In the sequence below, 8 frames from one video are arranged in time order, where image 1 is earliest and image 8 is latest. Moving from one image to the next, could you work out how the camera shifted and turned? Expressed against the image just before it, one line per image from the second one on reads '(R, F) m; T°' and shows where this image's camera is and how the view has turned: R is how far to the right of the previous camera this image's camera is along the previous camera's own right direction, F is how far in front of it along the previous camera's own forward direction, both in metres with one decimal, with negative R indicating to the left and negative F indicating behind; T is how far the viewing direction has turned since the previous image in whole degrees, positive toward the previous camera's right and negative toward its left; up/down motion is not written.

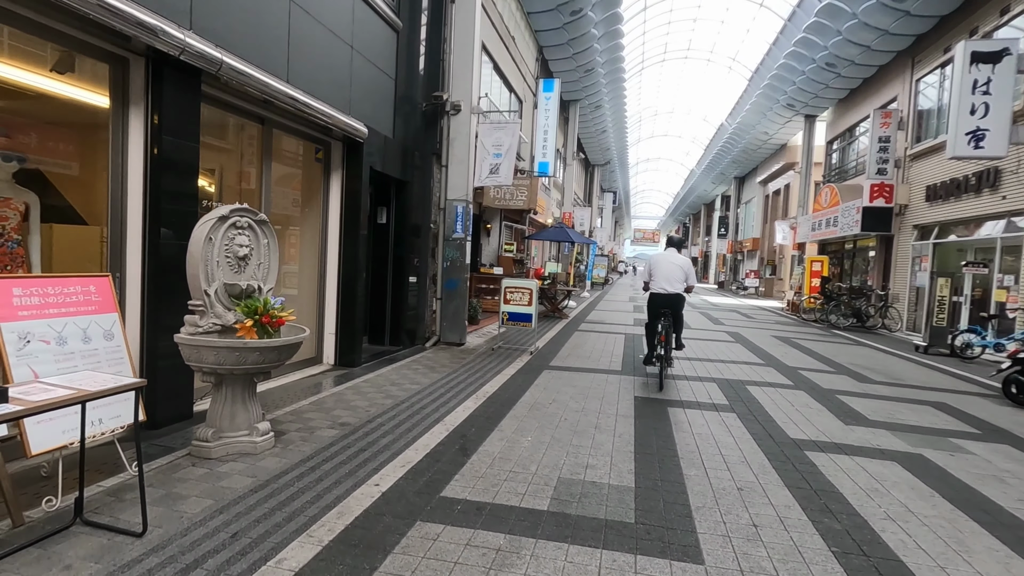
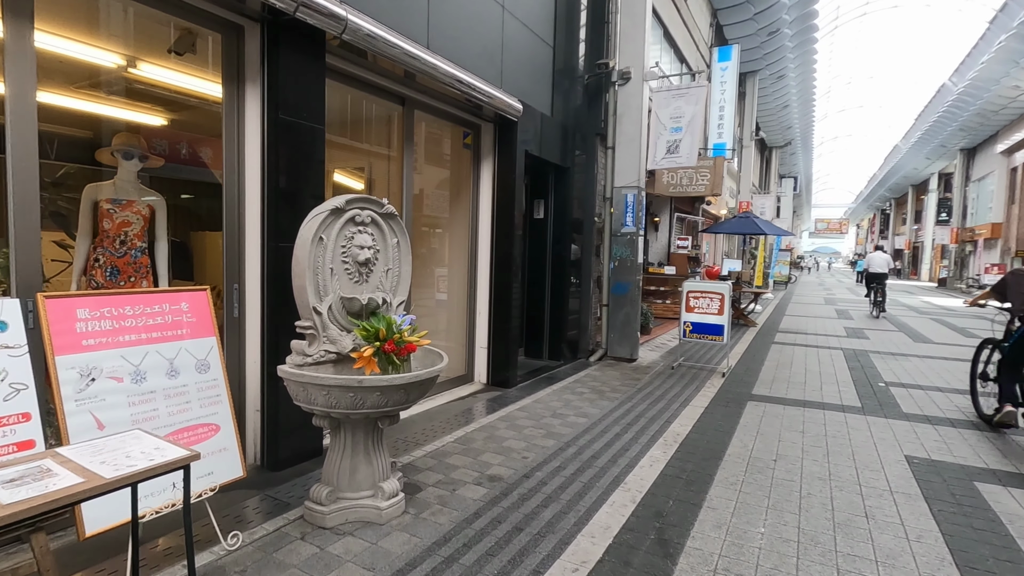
(-0.3, +1.3) m; -16°
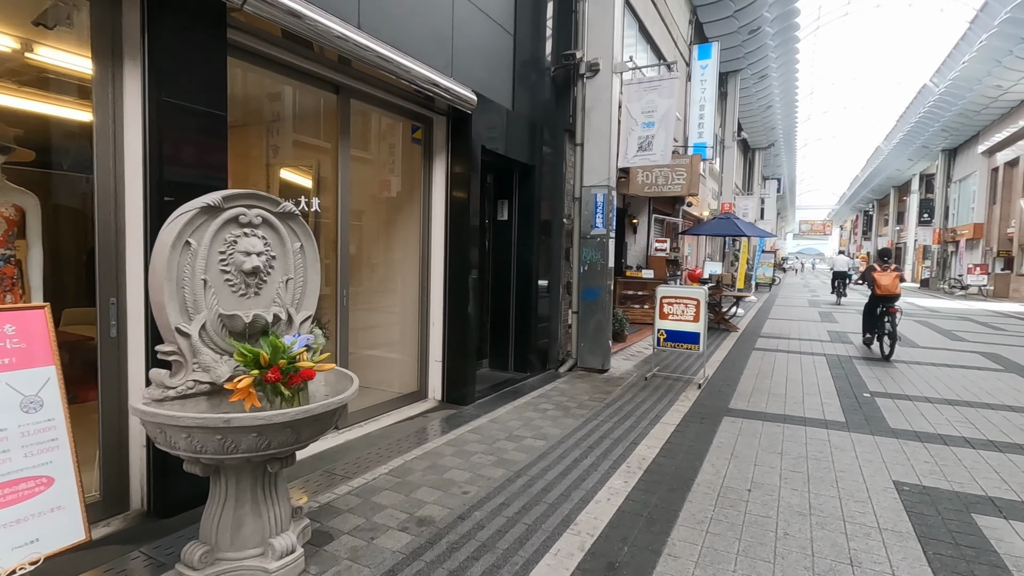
(+0.3, +0.5) m; +1°
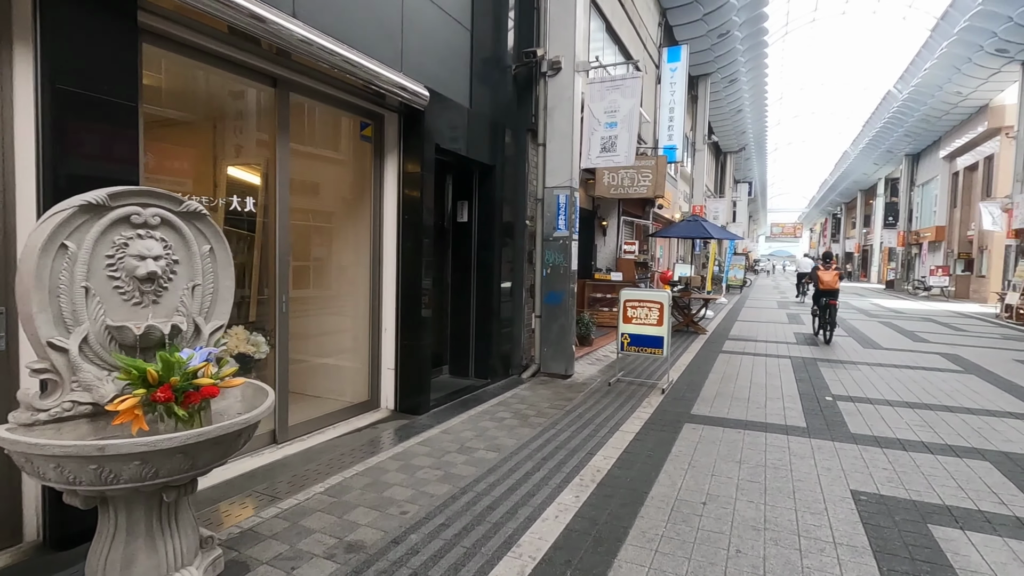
(+0.2, +0.2) m; +2°
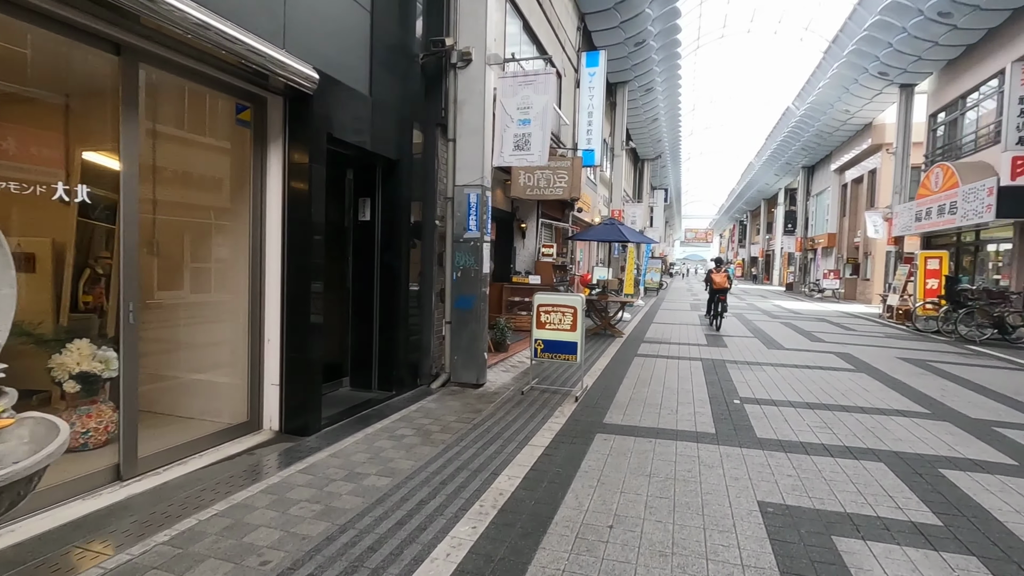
(+0.2, +0.4) m; +8°
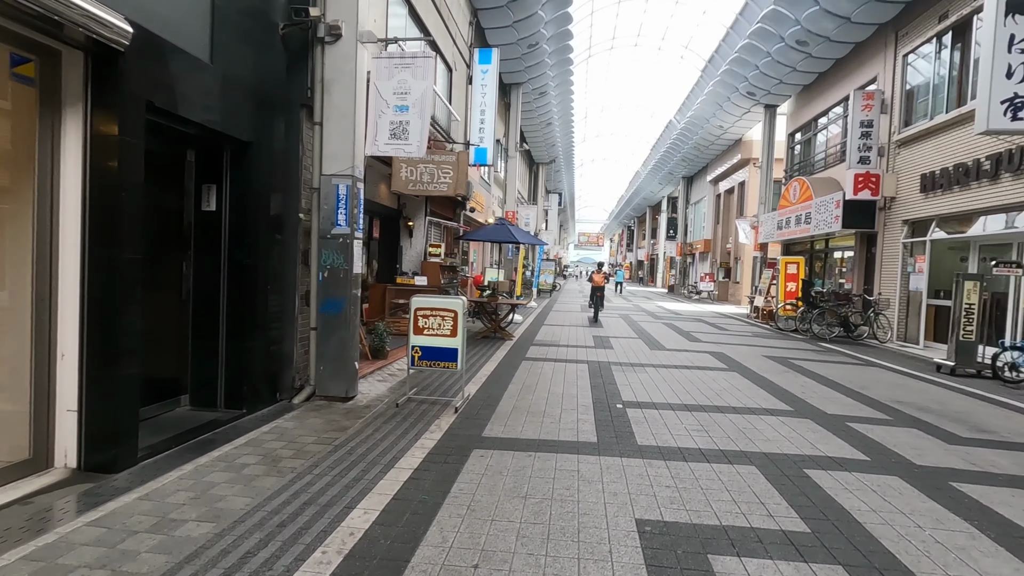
(+0.2, +0.4) m; +11°
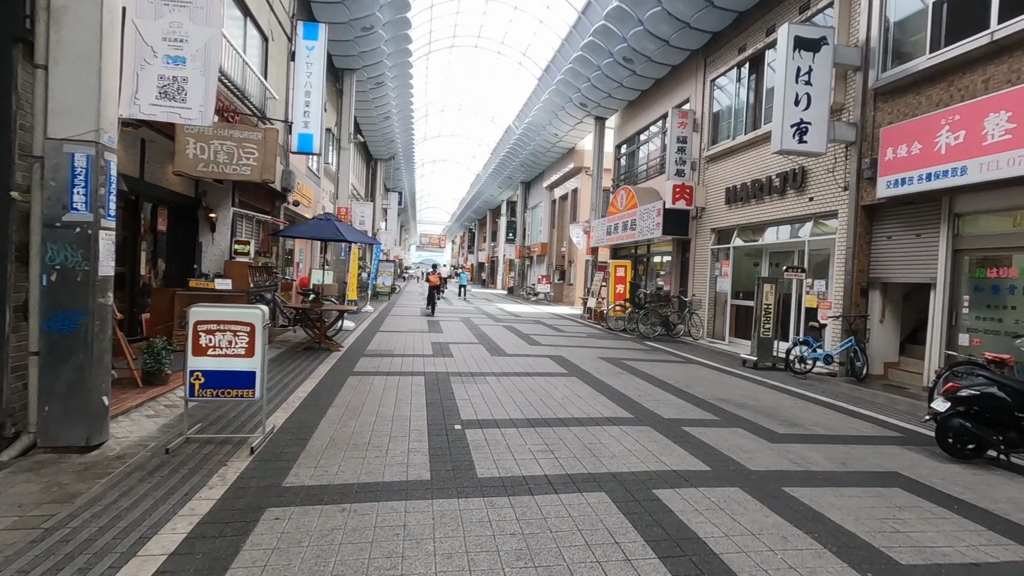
(+0.2, +0.8) m; +17°
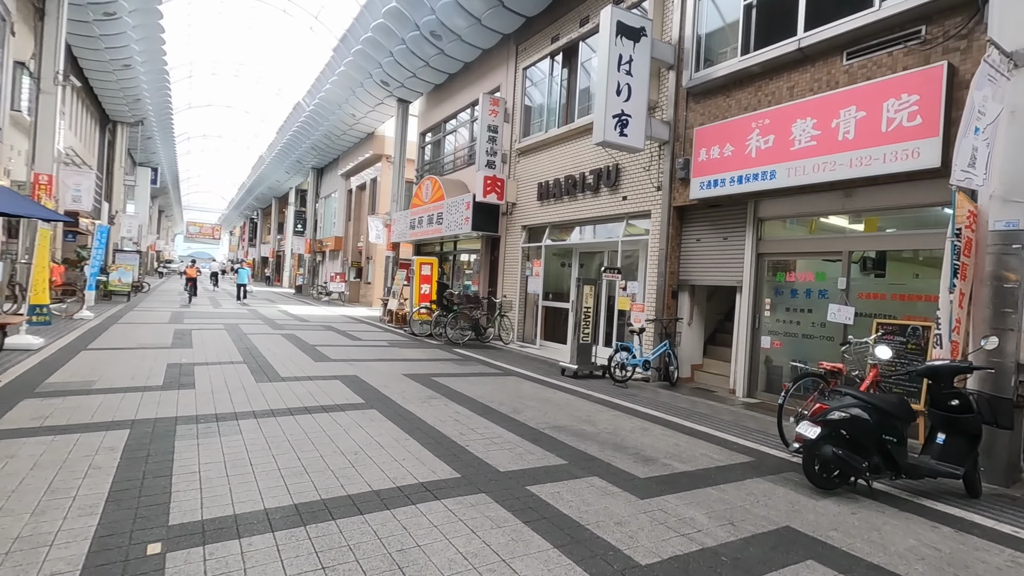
(+0.2, +1.9) m; +21°
